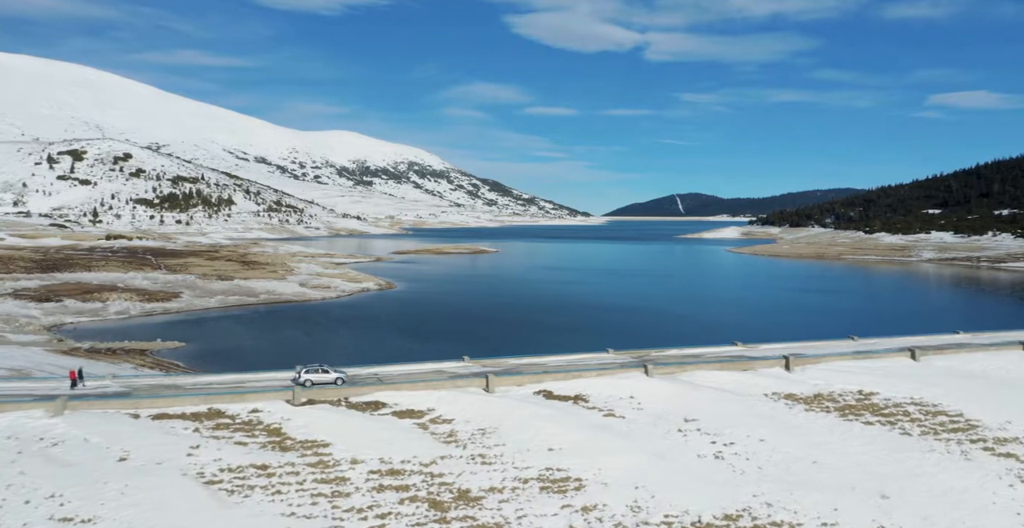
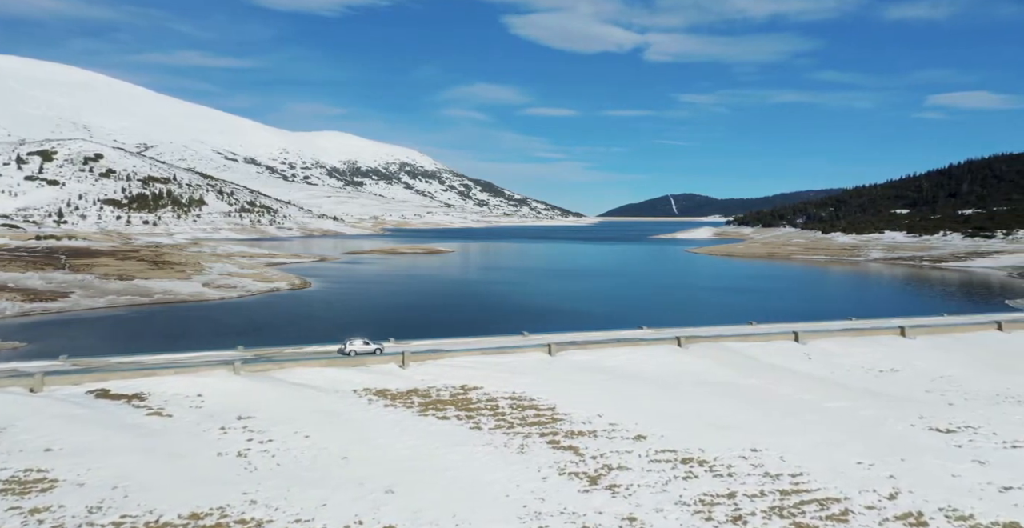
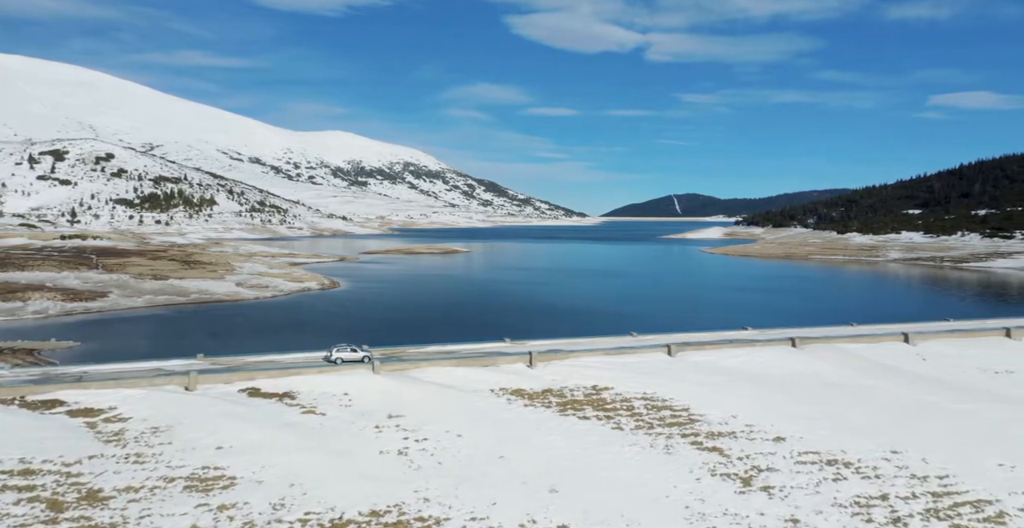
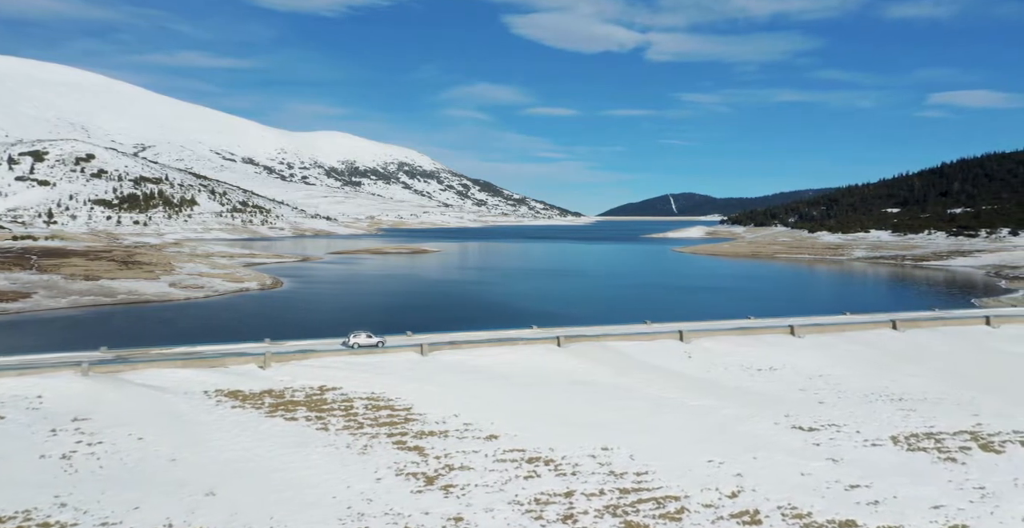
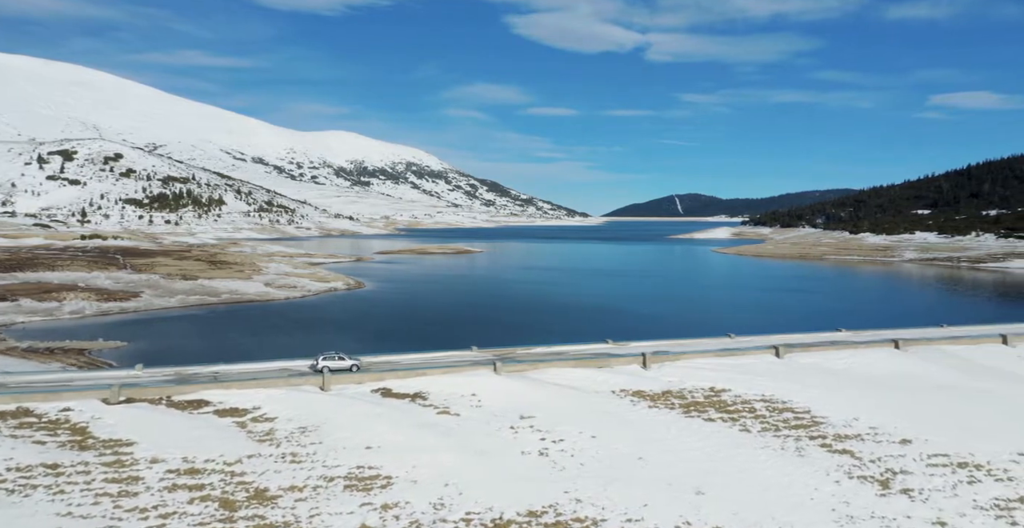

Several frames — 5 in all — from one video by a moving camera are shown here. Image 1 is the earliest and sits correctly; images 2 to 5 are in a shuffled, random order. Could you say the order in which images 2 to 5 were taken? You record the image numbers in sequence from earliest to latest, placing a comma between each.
5, 3, 2, 4
